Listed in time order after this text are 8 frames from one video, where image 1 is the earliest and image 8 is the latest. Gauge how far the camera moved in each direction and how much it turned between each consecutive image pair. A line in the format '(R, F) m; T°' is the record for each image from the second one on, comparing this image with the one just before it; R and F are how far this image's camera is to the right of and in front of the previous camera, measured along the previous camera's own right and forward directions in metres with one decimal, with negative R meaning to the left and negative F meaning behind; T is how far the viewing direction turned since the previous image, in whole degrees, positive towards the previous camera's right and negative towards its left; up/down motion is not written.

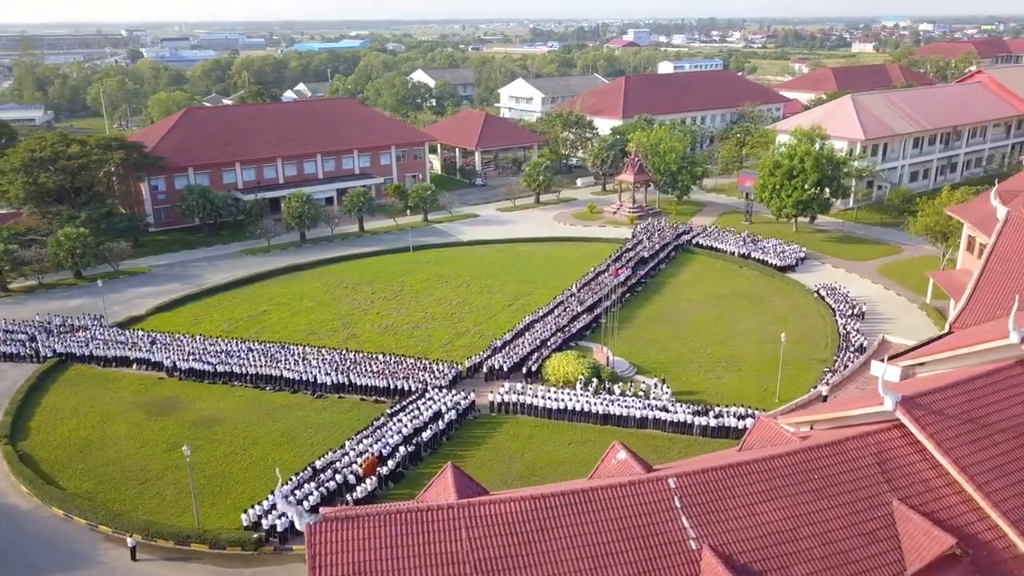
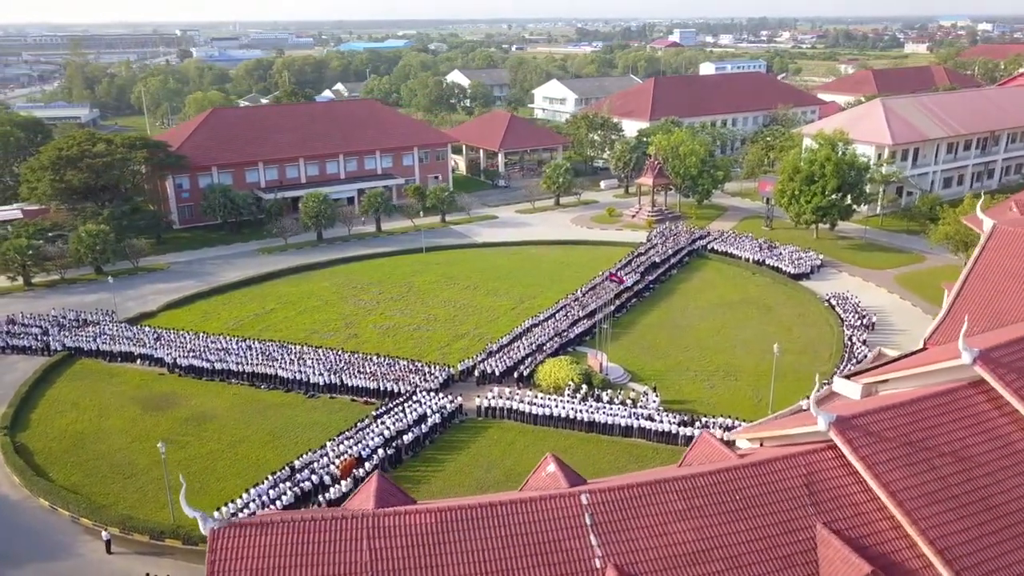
(+1.4, +0.1) m; -3°
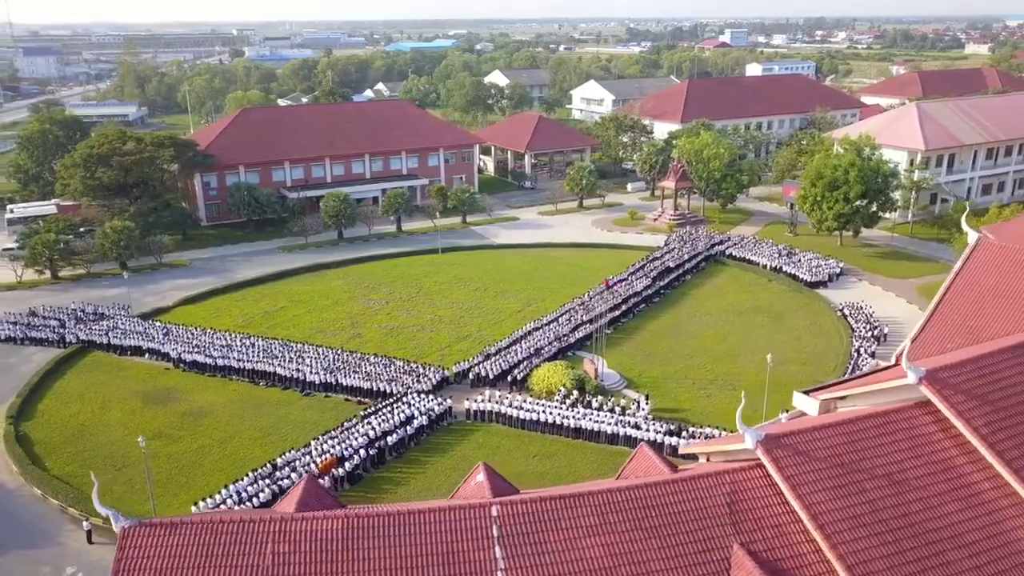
(+1.4, +0.1) m; -3°
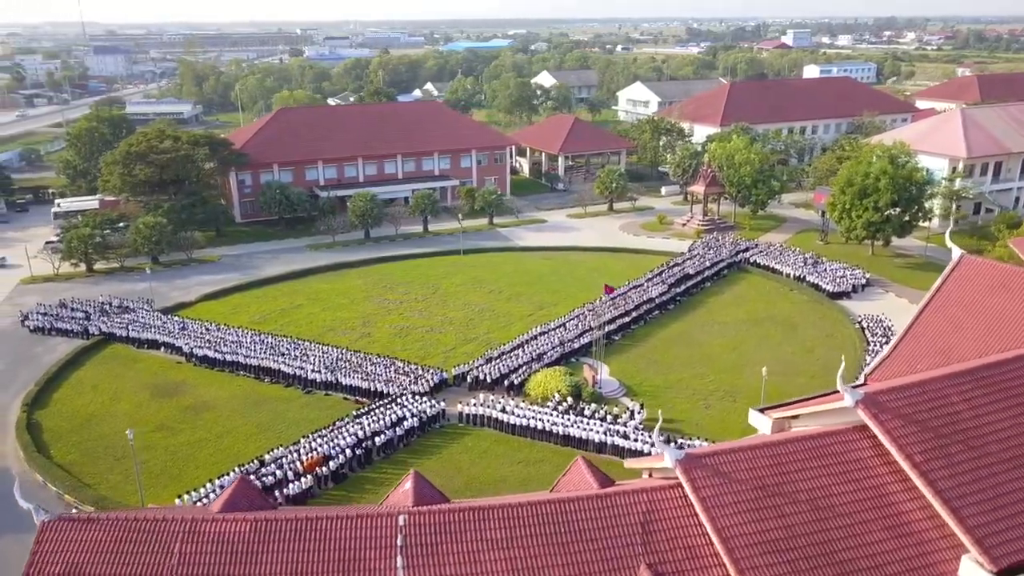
(+1.5, 0.0) m; -4°
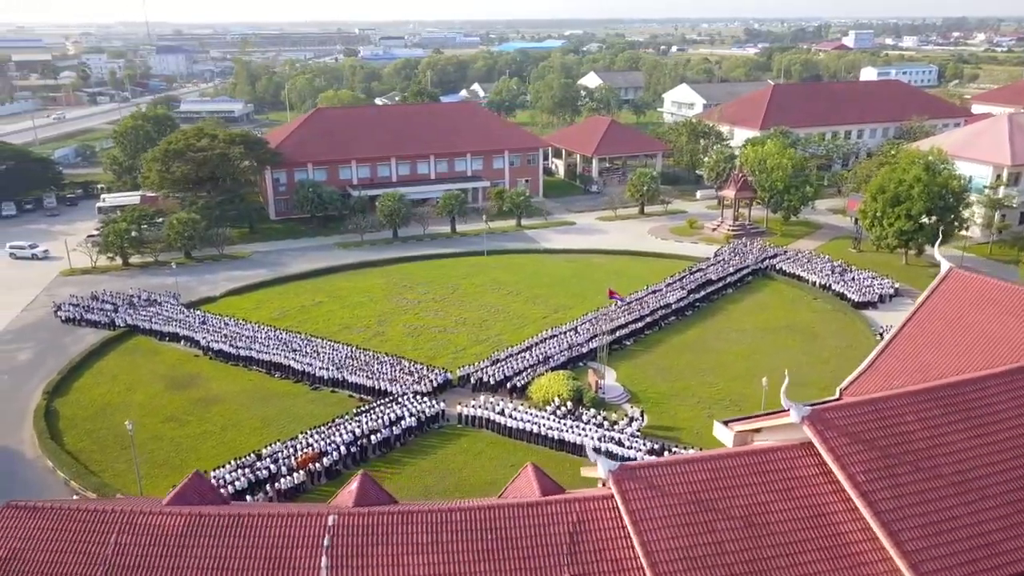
(+1.3, 0.0) m; -4°
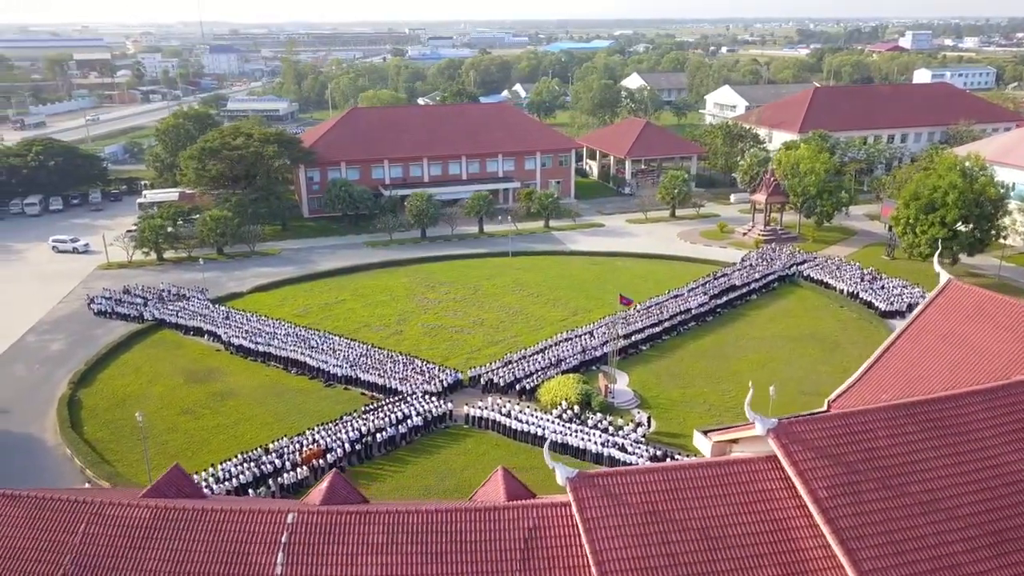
(+0.9, 0.0) m; -3°
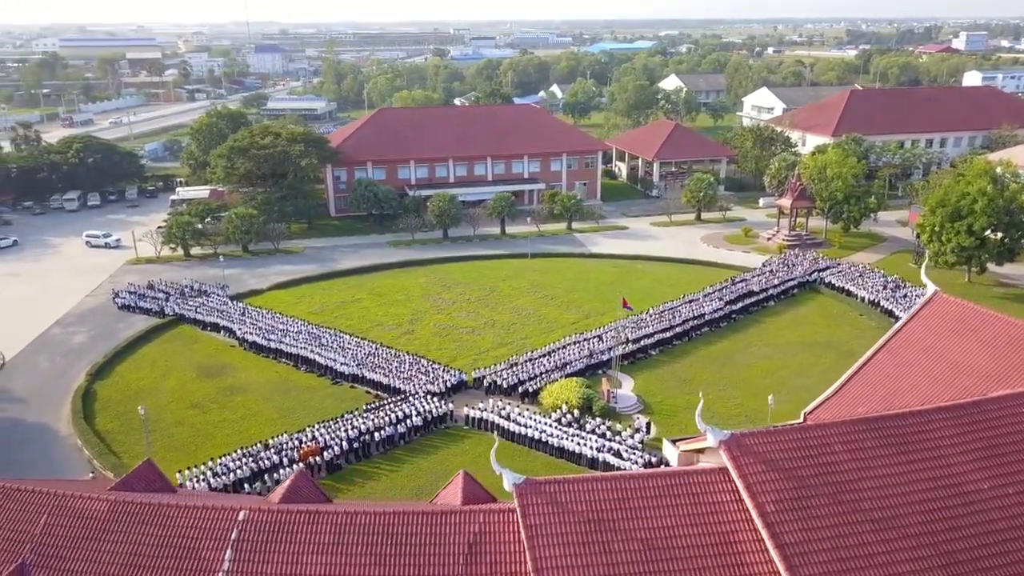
(+1.0, 0.0) m; -3°
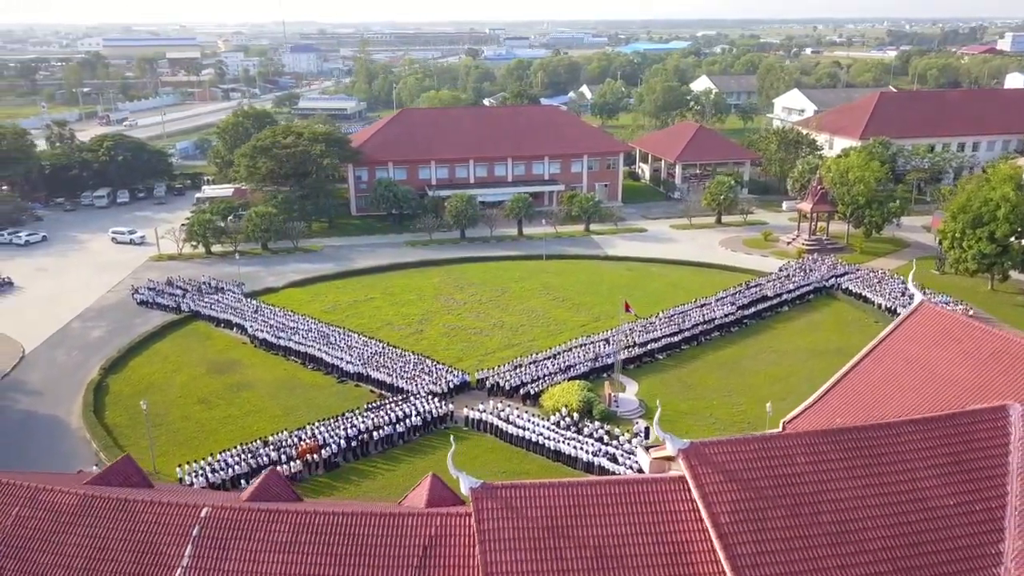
(+0.8, 0.0) m; -2°
